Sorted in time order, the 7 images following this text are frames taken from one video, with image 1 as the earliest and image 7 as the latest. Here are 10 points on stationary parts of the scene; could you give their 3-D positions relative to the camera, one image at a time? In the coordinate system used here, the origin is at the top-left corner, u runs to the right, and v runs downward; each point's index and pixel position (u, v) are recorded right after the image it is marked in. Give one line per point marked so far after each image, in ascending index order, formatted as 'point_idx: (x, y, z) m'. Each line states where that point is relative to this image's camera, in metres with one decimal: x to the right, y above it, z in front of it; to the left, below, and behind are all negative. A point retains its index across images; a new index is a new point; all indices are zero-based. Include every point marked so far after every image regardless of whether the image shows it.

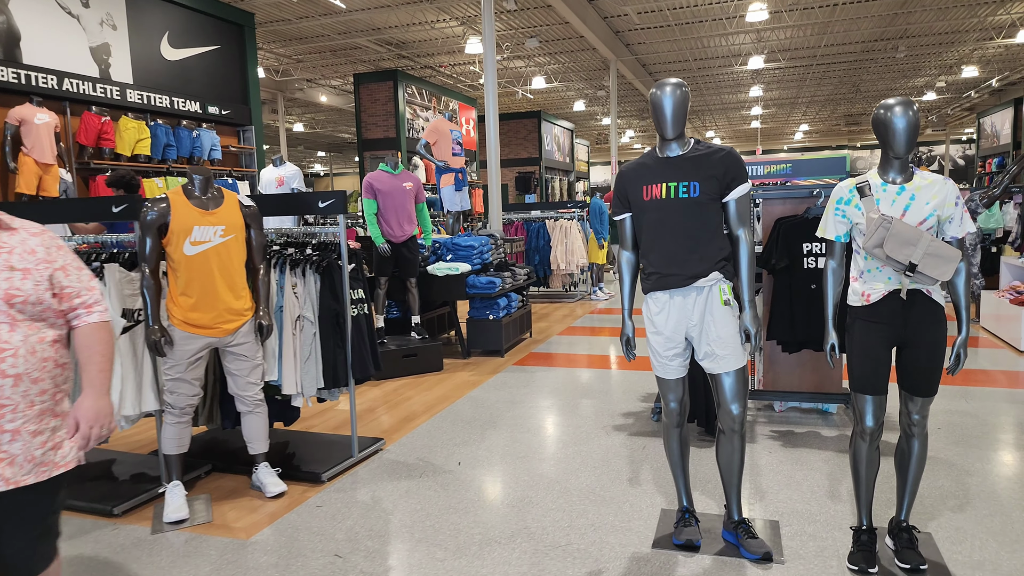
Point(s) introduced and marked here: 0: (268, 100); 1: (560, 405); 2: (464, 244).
0: (-6.9, +5.3, +17.8) m
1: (+0.3, -0.8, +4.3) m
2: (-0.5, +0.4, +5.8) m
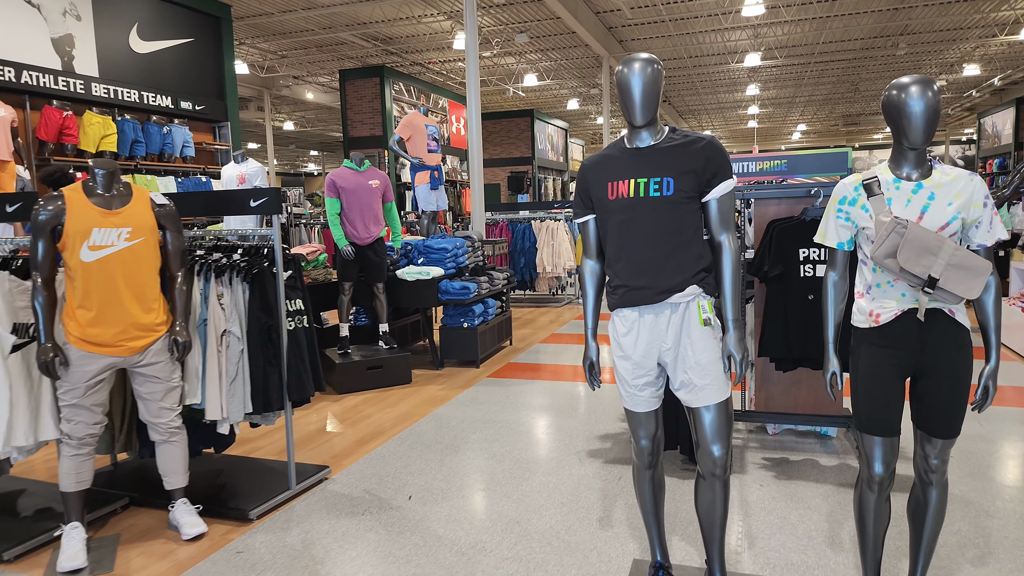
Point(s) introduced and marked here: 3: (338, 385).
0: (-7.1, +5.3, +17.4) m
1: (+0.1, -0.8, +3.9) m
2: (-0.7, +0.4, +5.4) m
3: (-1.3, -0.7, +4.7) m
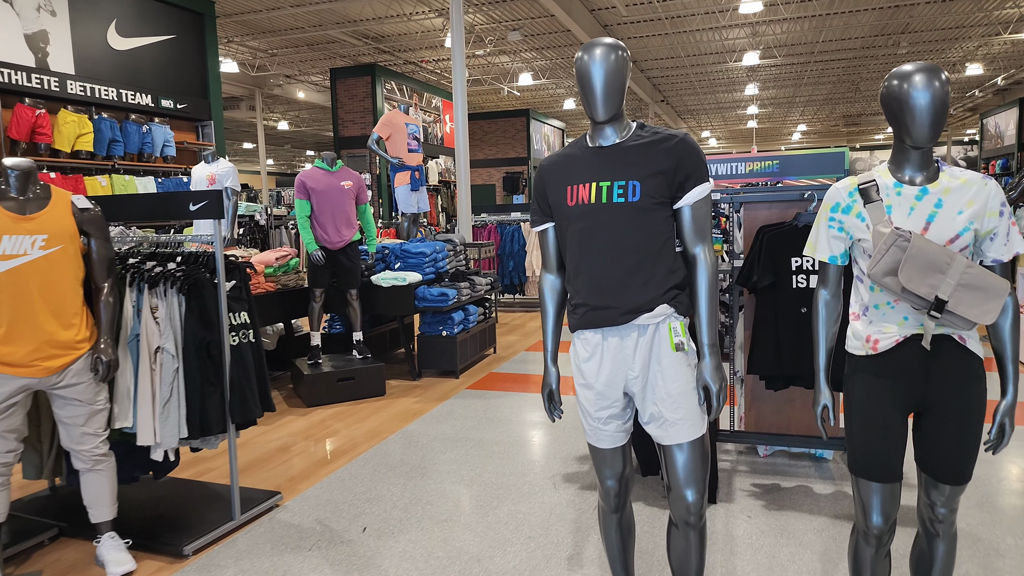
0: (-7.2, +5.2, +17.1) m
1: (0.0, -0.9, +3.7) m
2: (-0.8, +0.3, +5.1) m
3: (-1.4, -0.8, +4.5) m
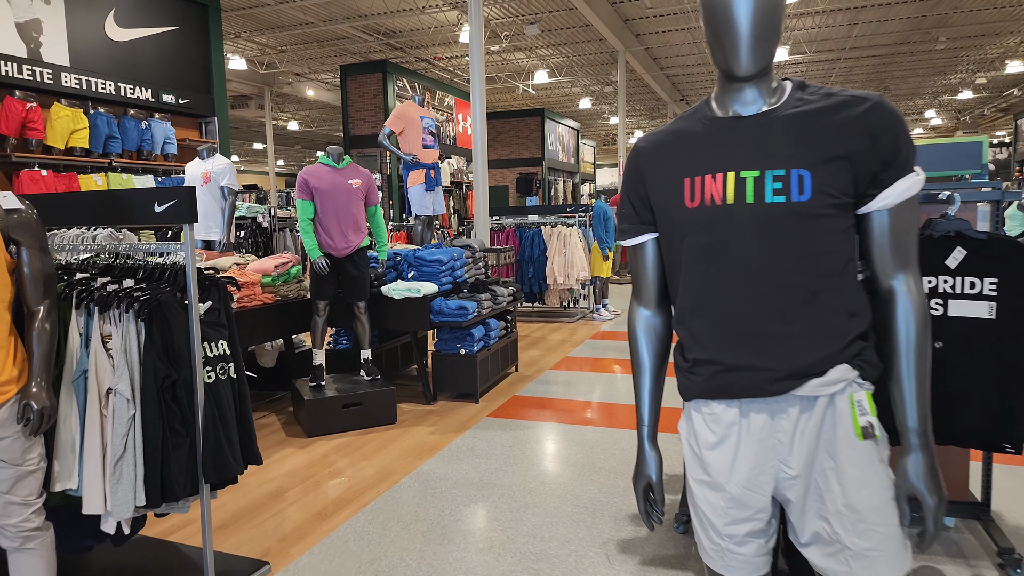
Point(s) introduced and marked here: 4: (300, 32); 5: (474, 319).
0: (-6.8, +5.1, +16.7) m
1: (+0.1, -1.0, +3.1) m
2: (-0.6, +0.2, +4.6) m
3: (-1.3, -0.9, +3.9) m
4: (-4.3, +5.1, +12.7) m
5: (-0.3, -0.2, +4.5) m
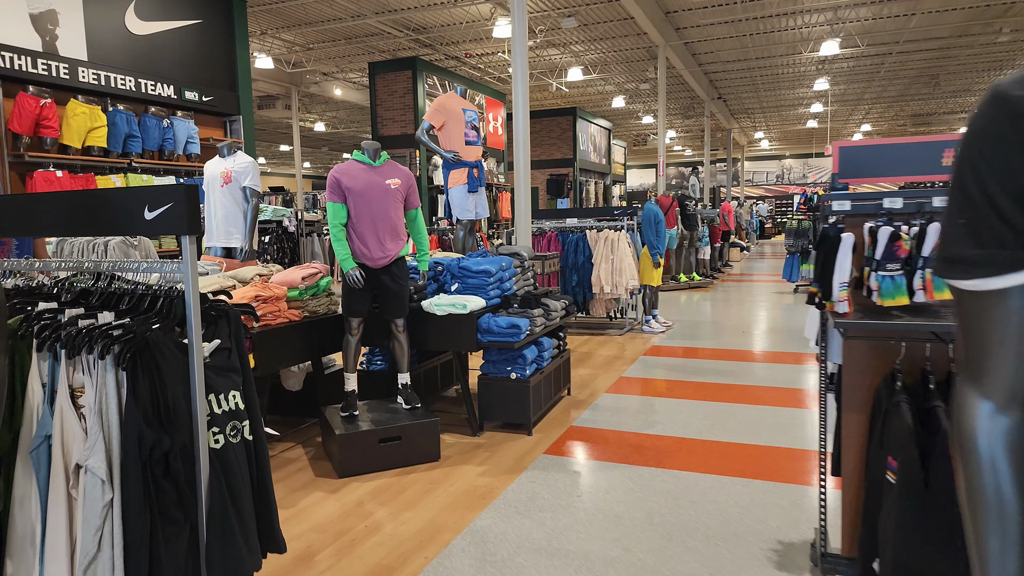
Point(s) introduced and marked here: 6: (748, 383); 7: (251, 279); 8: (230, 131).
0: (-6.0, +5.0, +16.4) m
1: (+0.5, -1.1, +2.5) m
2: (-0.2, +0.1, +4.0) m
3: (-0.9, -0.9, +3.4) m
4: (-3.6, +5.0, +12.3) m
5: (+0.1, -0.3, +4.0) m
6: (+1.9, -0.8, +5.3) m
7: (-1.5, +0.1, +3.6) m
8: (-3.8, +2.1, +8.5) m
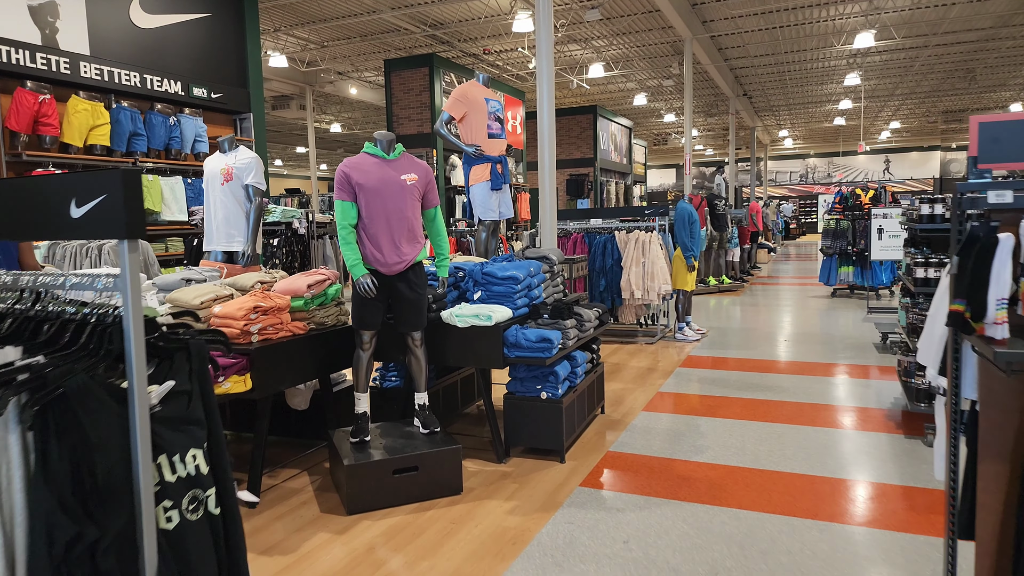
0: (-5.5, +4.9, +16.1) m
1: (+0.6, -1.1, +2.0) m
2: (-0.1, +0.1, +3.6) m
3: (-0.8, -1.0, +3.0) m
4: (-3.2, +5.0, +12.0) m
5: (+0.3, -0.4, +3.5) m
6: (+2.1, -0.8, +4.8) m
7: (-1.3, 0.0, +3.3) m
8: (-3.5, +2.0, +8.2) m
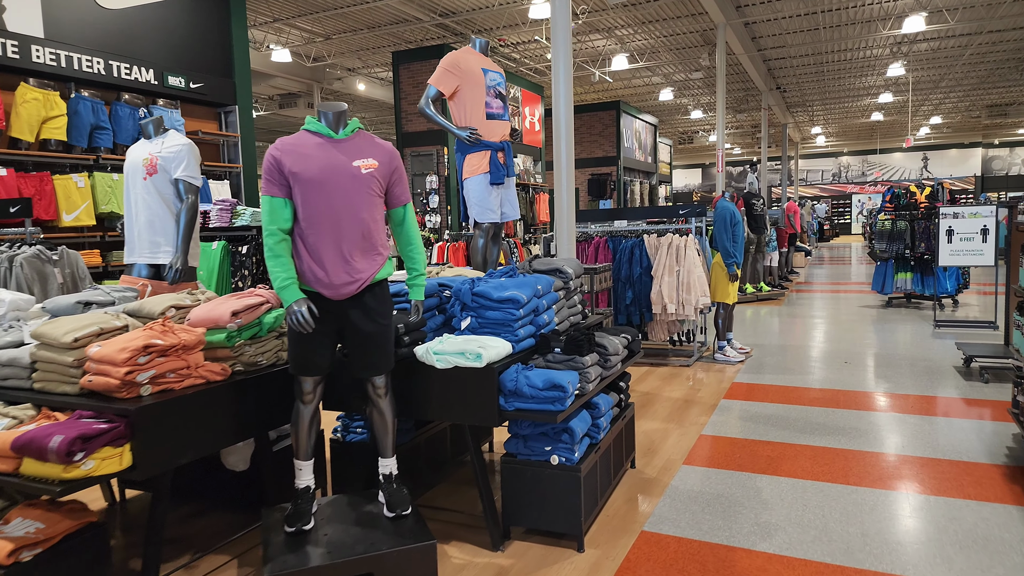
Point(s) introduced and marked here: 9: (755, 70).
0: (-5.1, +4.8, +15.4) m
1: (+0.5, -1.2, +1.1) m
2: (-0.1, 0.0, +2.7) m
3: (-0.8, -1.1, +2.1) m
4: (-2.9, +4.8, +11.2) m
5: (+0.3, -0.5, +2.6) m
6: (+2.1, -1.0, +3.8) m
7: (-1.4, -0.1, +2.4) m
8: (-3.4, +1.9, +7.4) m
9: (+5.6, +5.1, +14.6) m
